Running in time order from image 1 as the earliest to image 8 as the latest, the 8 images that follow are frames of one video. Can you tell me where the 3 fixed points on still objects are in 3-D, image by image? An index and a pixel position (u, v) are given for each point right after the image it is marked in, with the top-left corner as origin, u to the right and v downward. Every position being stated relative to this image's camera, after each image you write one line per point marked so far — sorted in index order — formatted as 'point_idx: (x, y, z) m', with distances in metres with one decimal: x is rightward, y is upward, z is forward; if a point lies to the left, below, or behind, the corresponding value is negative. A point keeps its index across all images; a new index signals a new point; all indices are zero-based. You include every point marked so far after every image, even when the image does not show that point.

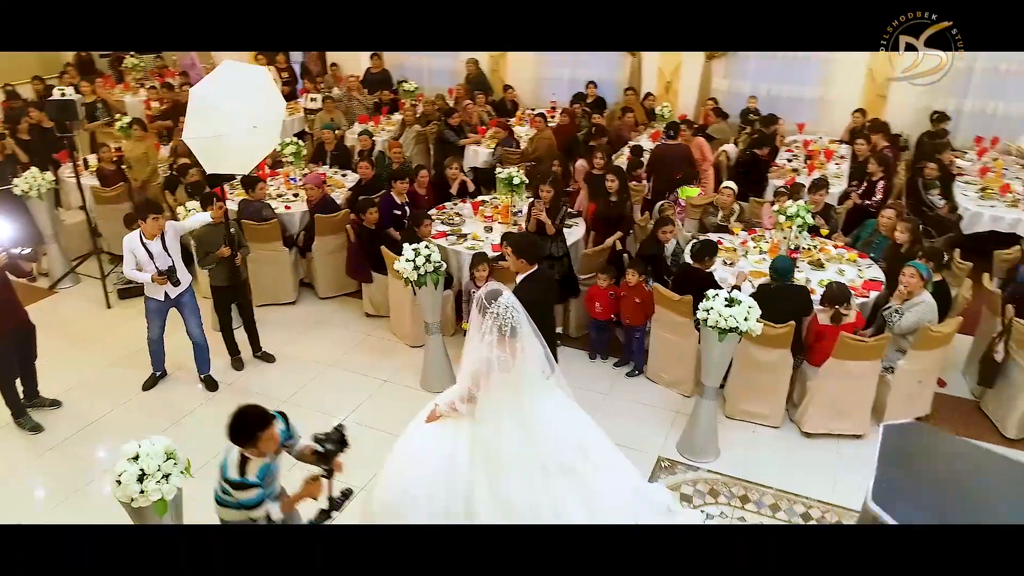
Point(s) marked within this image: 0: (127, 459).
0: (-1.4, -0.6, +2.6) m
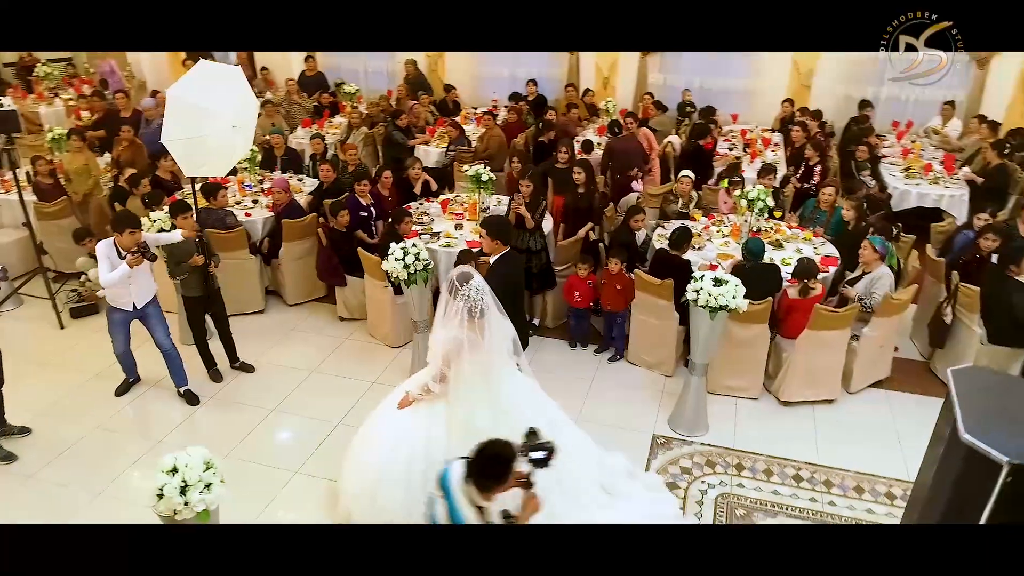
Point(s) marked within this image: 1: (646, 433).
0: (-1.2, -0.7, +2.6) m
1: (+0.8, -0.9, +4.3) m
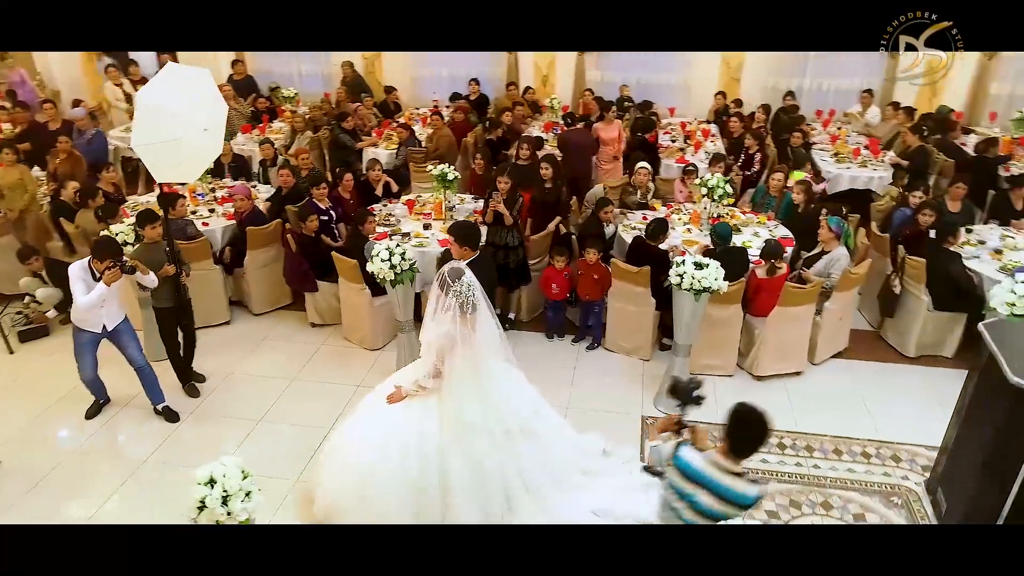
0: (-1.1, -0.7, +2.5) m
1: (+0.8, -0.8, +4.5) m
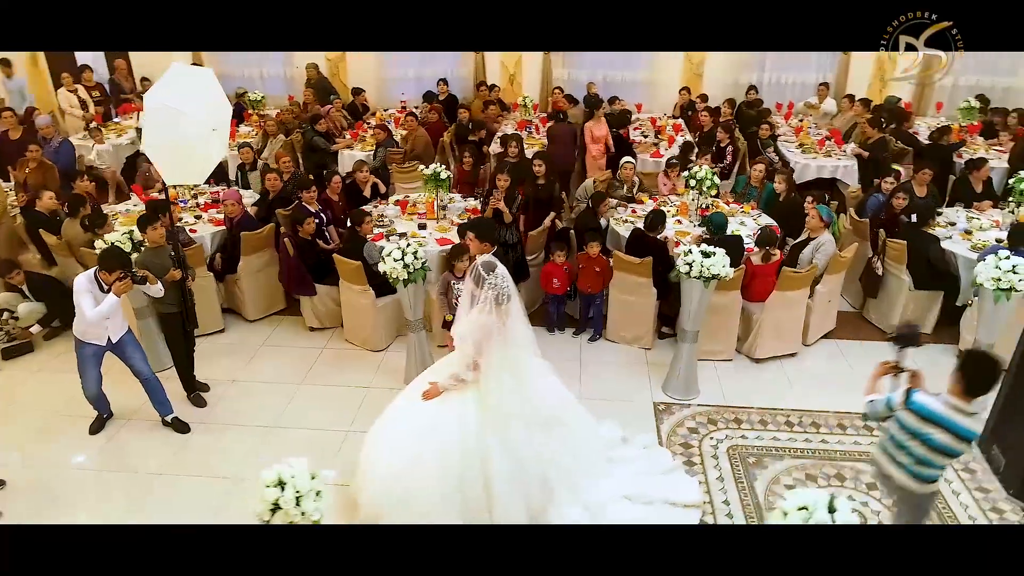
0: (-0.8, -0.7, +2.5) m
1: (+0.9, -0.7, +4.6) m
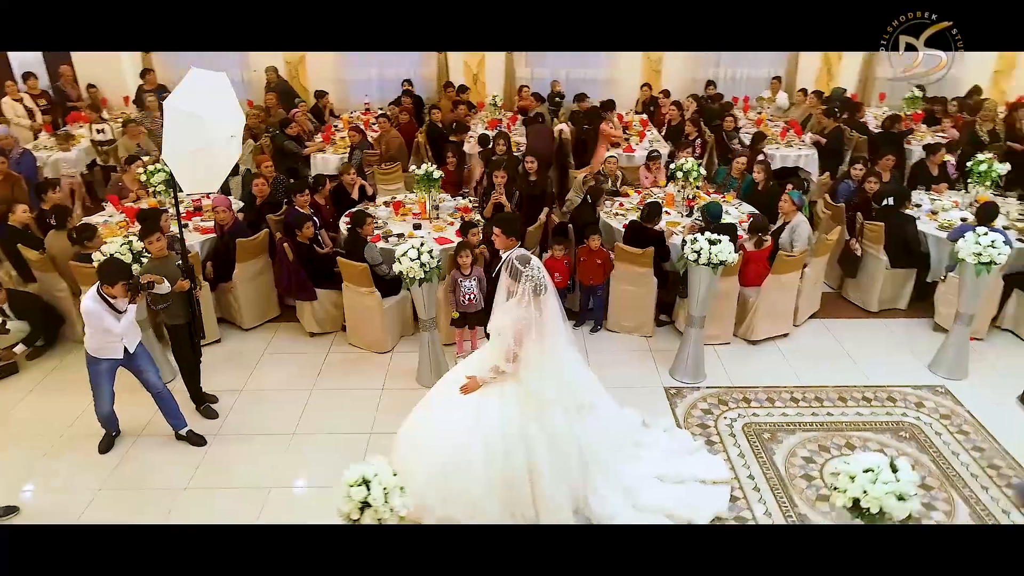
0: (-0.5, -0.7, +2.5) m
1: (+1.0, -0.7, +4.7) m
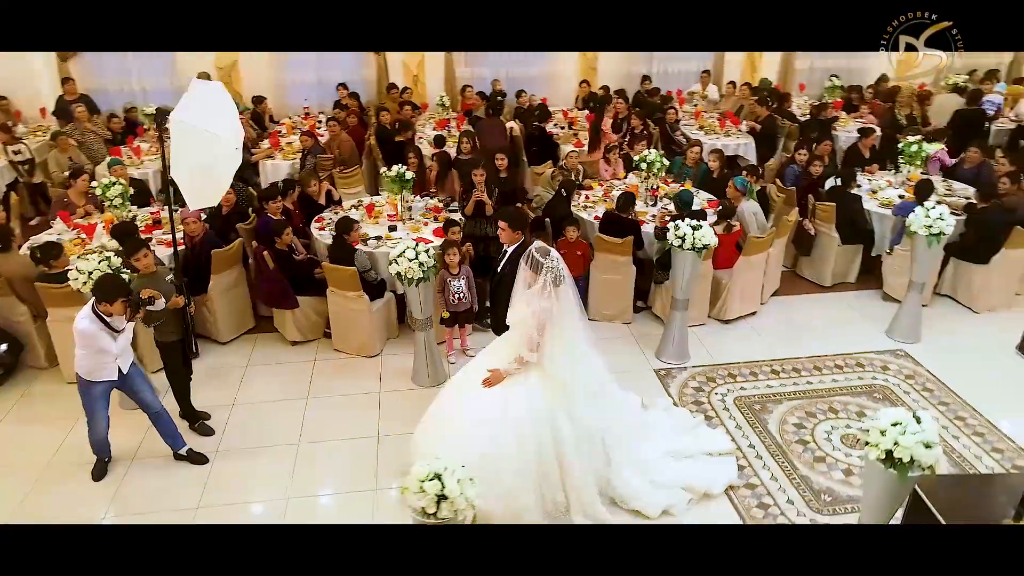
0: (-0.3, -0.7, +2.5) m
1: (+0.9, -0.6, +4.9) m
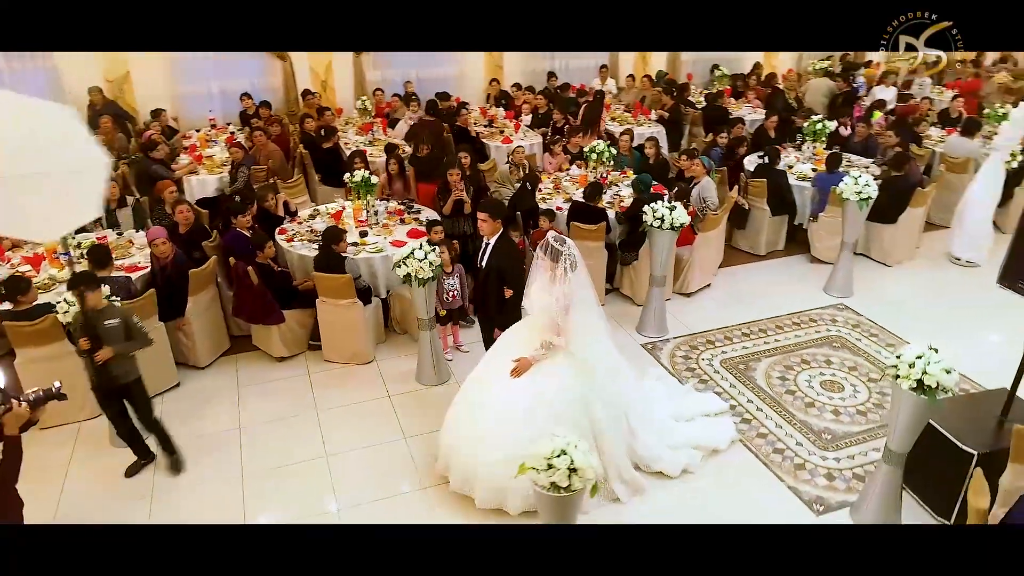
0: (+0.2, -0.6, +2.7) m
1: (+0.9, -0.4, +5.2) m
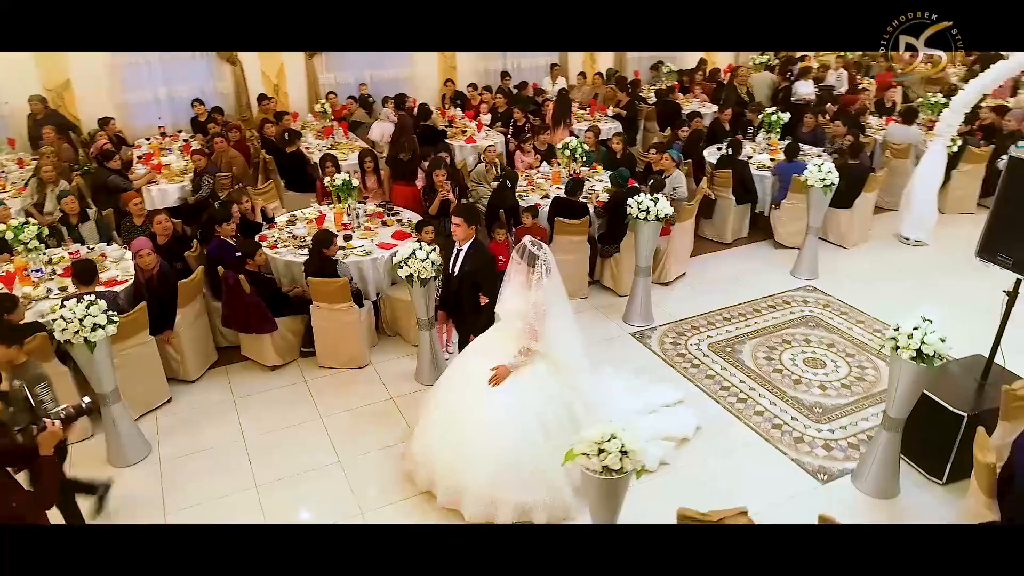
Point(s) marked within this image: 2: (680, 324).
0: (+0.4, -0.6, +2.8) m
1: (+0.8, -0.4, +5.4) m
2: (+1.3, -0.3, +5.5) m
